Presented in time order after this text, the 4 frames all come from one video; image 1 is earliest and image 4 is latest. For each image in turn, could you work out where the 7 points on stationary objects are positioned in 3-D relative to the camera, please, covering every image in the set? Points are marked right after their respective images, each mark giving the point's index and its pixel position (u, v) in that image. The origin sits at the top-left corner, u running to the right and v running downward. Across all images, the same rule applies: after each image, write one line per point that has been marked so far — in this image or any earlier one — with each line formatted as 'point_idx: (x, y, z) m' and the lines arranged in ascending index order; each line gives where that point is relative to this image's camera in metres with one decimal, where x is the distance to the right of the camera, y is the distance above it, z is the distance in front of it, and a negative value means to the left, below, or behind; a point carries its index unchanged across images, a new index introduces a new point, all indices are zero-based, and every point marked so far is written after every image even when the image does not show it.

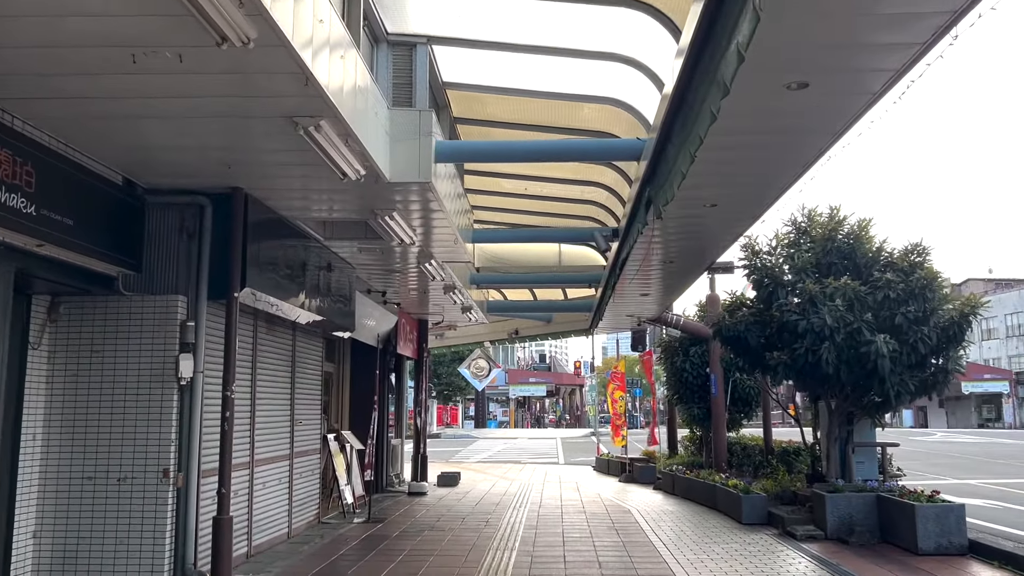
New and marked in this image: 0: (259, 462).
0: (-2.4, -1.6, +7.9) m
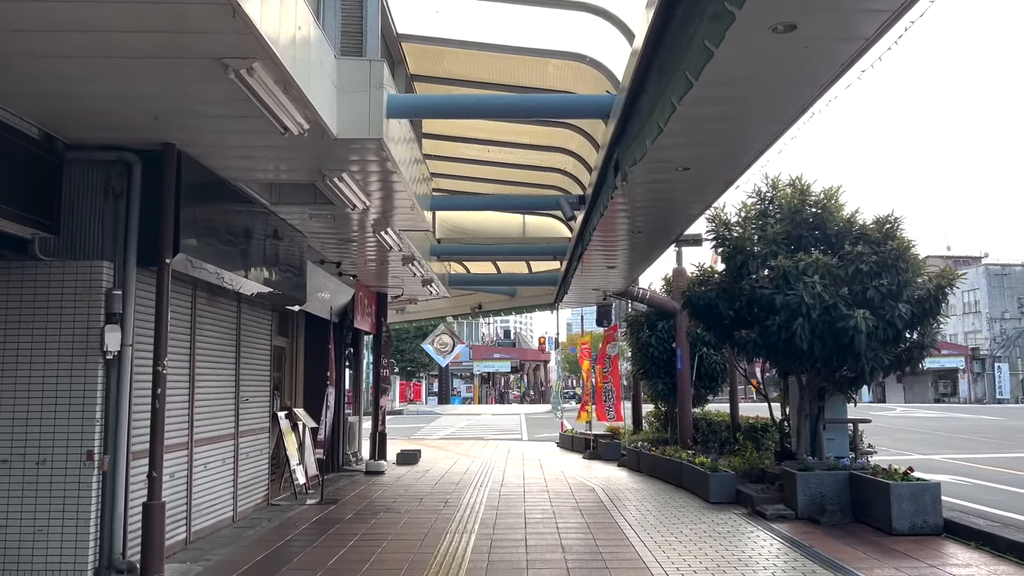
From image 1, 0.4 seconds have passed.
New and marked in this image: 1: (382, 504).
0: (-2.8, -1.4, +7.4) m
1: (-1.5, -2.5, +9.6) m
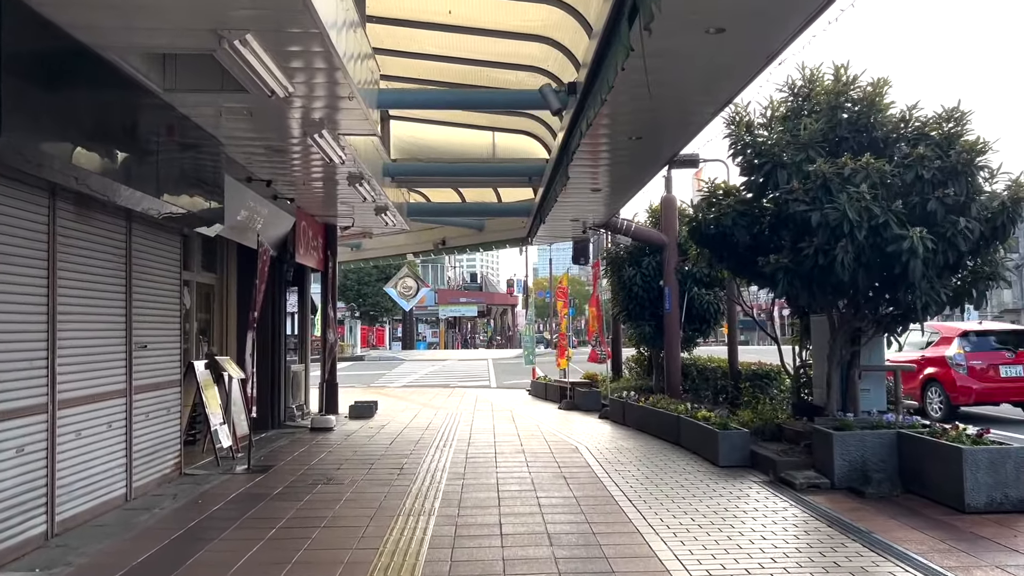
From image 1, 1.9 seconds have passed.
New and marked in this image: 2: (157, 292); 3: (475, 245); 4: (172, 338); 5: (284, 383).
0: (-3.0, -0.8, +5.6) m
1: (-1.8, -1.7, +7.9) m
2: (-3.1, 0.0, +7.2) m
3: (-0.7, +0.8, +16.4) m
4: (-3.1, -0.5, +7.6) m
5: (-3.2, -1.3, +11.8) m
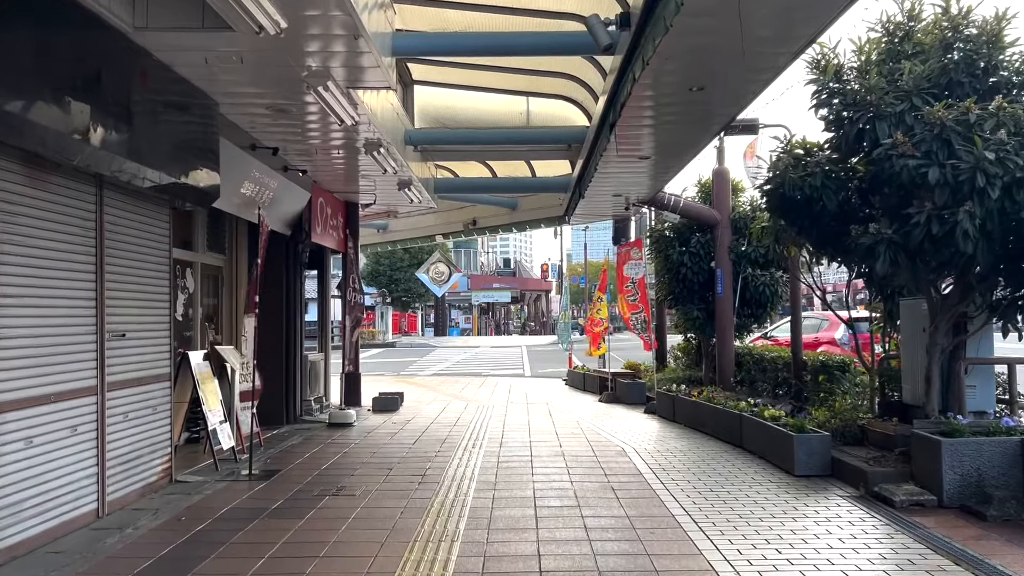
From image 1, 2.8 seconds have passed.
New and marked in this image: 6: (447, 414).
0: (-2.7, -0.6, +4.6) m
1: (-1.4, -1.6, +6.8) m
2: (-2.8, +0.1, +6.2) m
3: (-0.1, +1.1, +15.3) m
4: (-2.8, -0.3, +6.6) m
5: (-2.7, -1.1, +10.9) m
6: (-0.9, -1.7, +11.6) m
